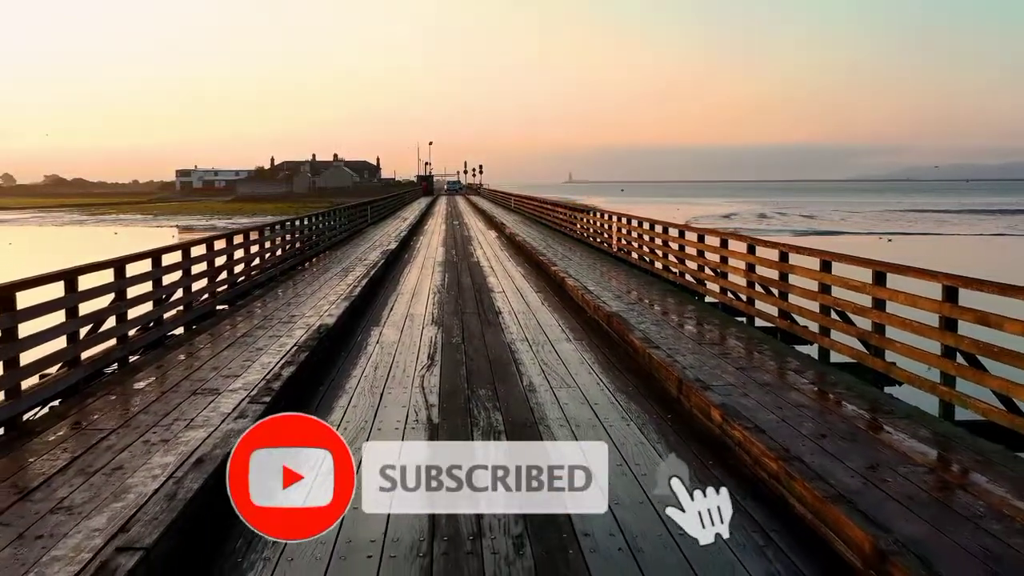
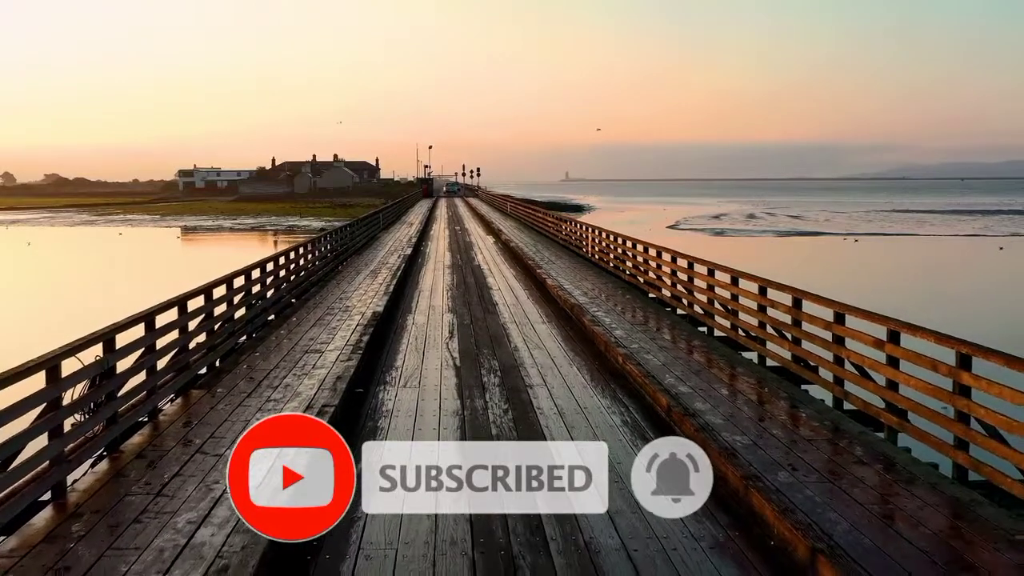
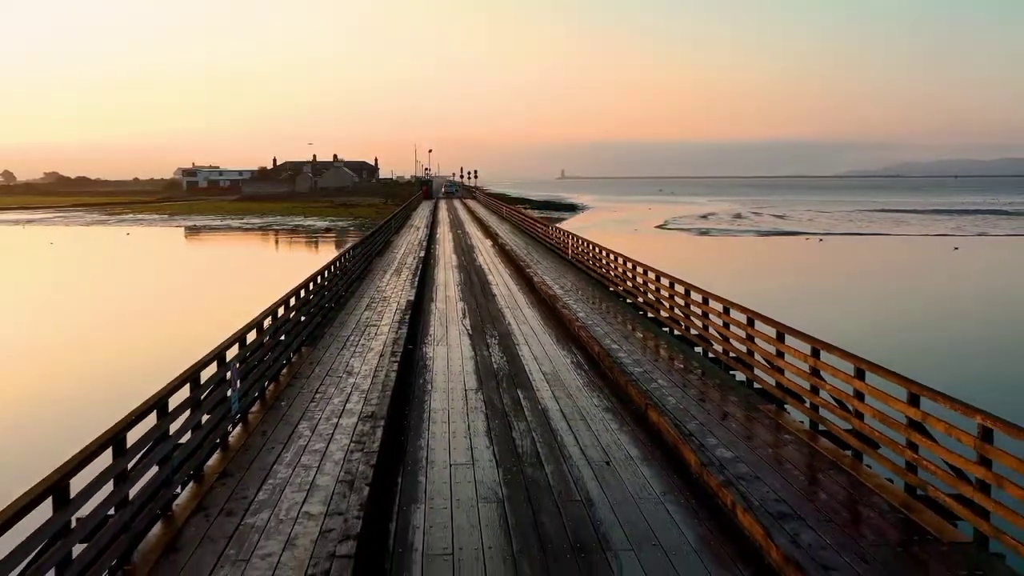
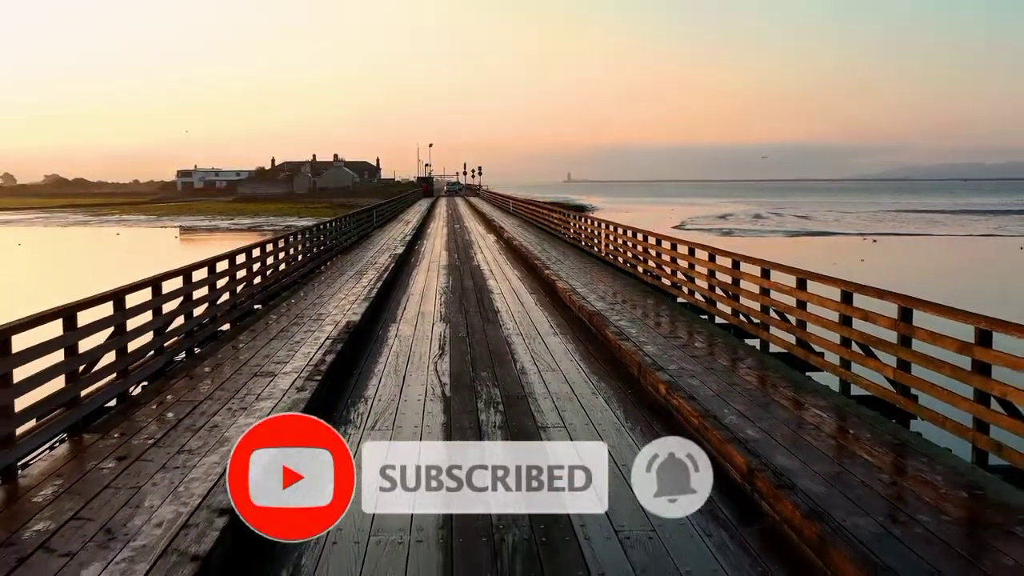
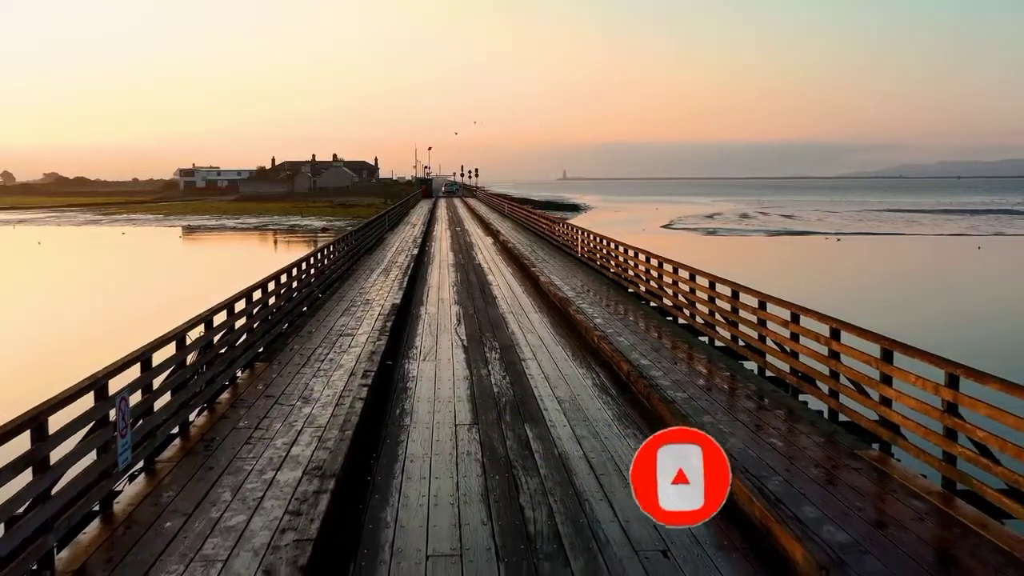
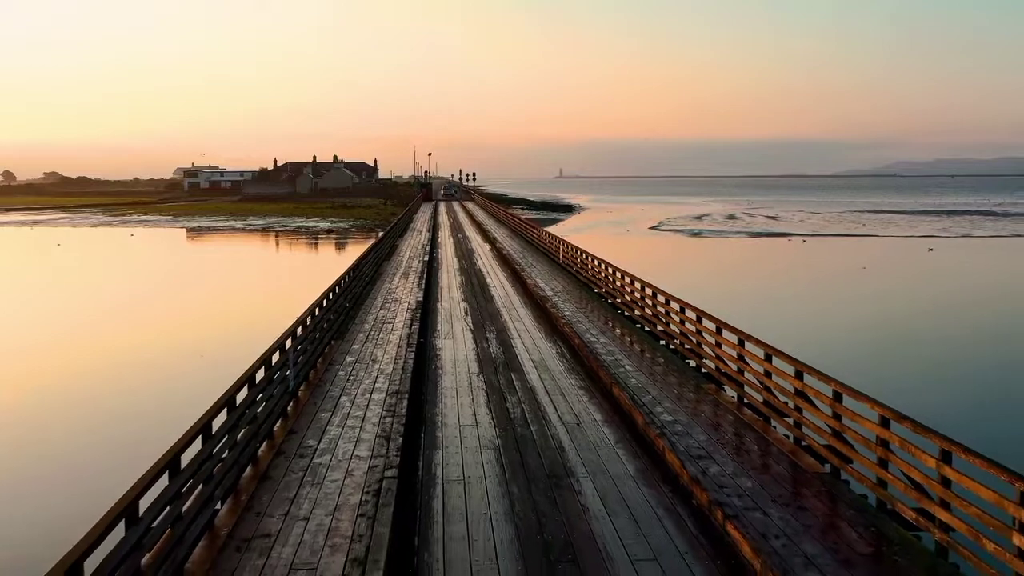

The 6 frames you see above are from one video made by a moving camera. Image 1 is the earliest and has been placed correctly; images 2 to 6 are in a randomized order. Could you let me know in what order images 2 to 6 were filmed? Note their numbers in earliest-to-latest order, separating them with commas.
4, 2, 5, 3, 6
